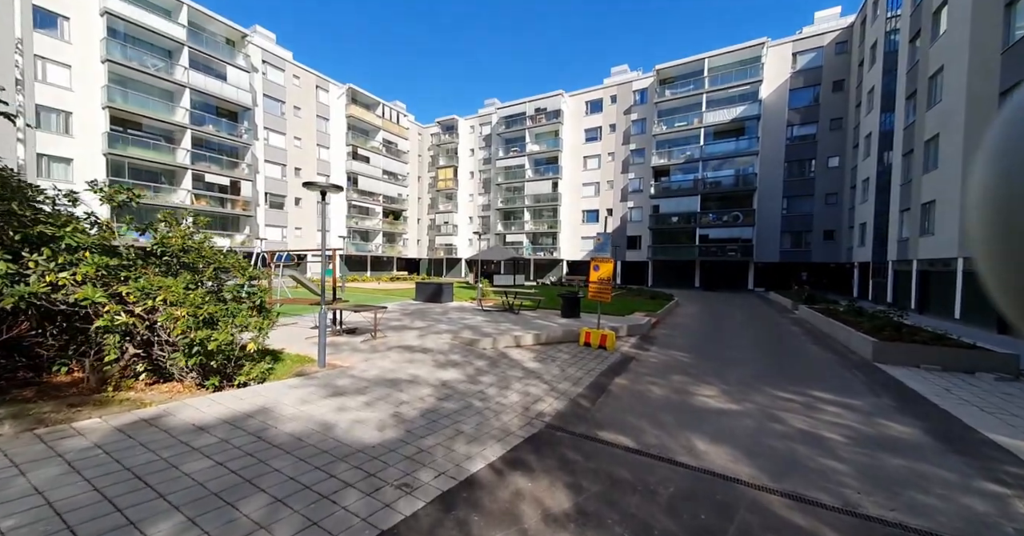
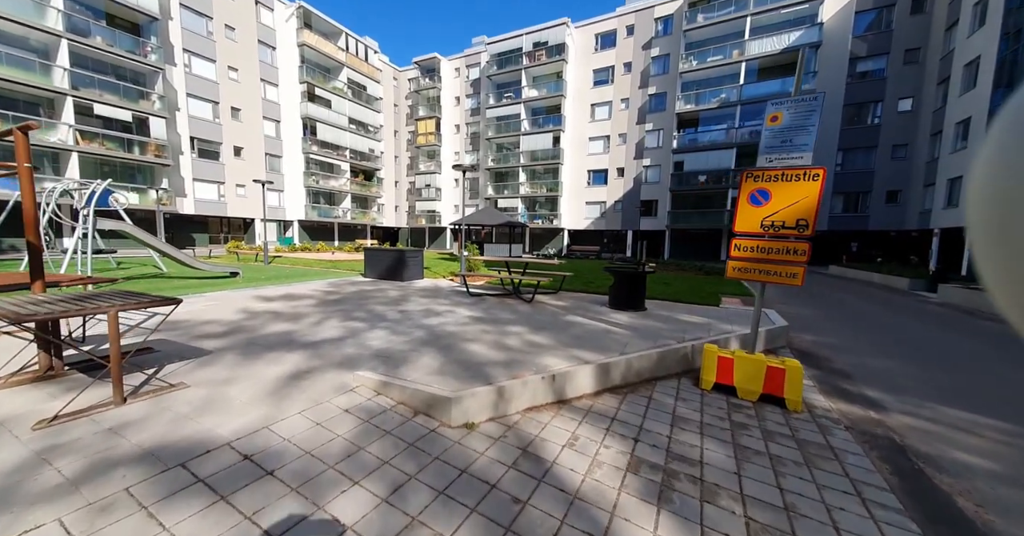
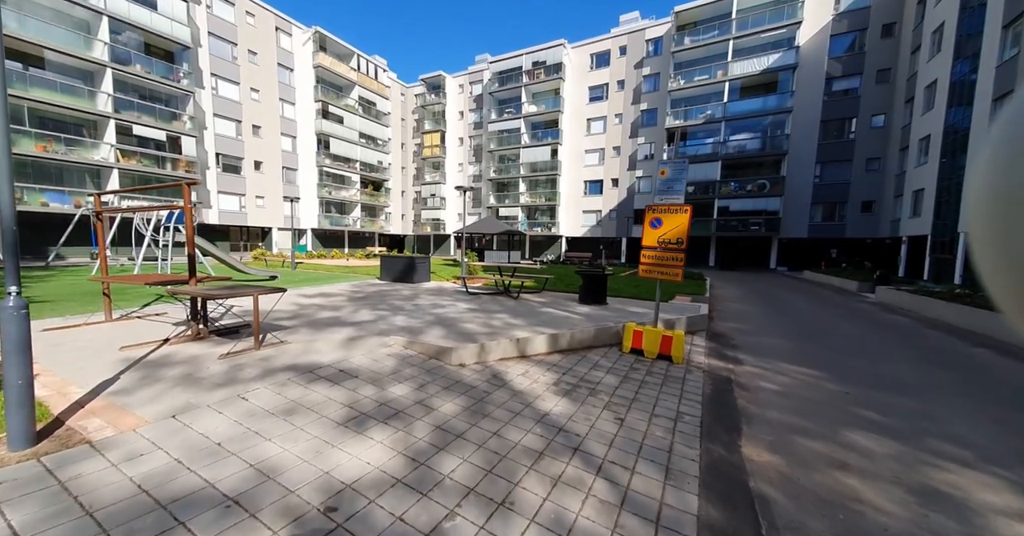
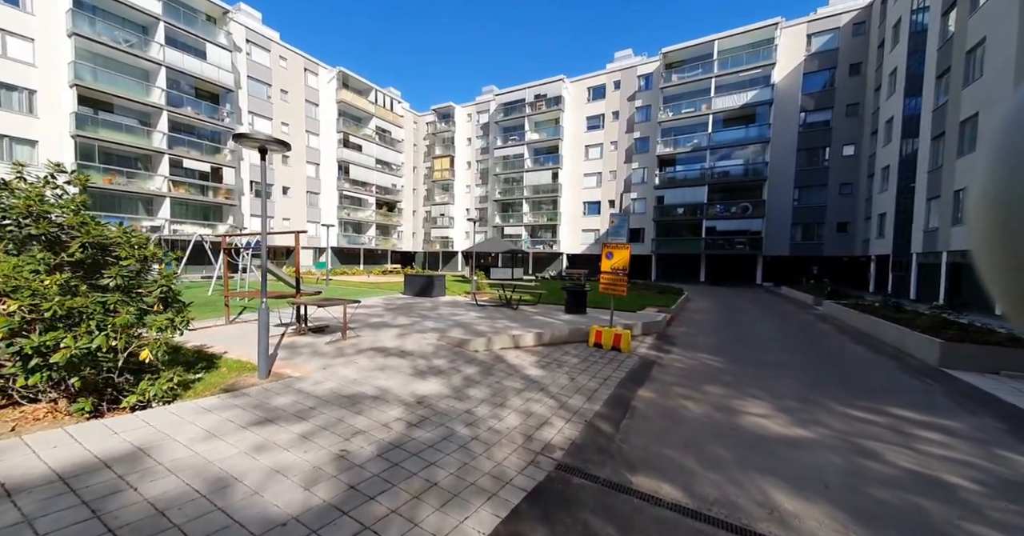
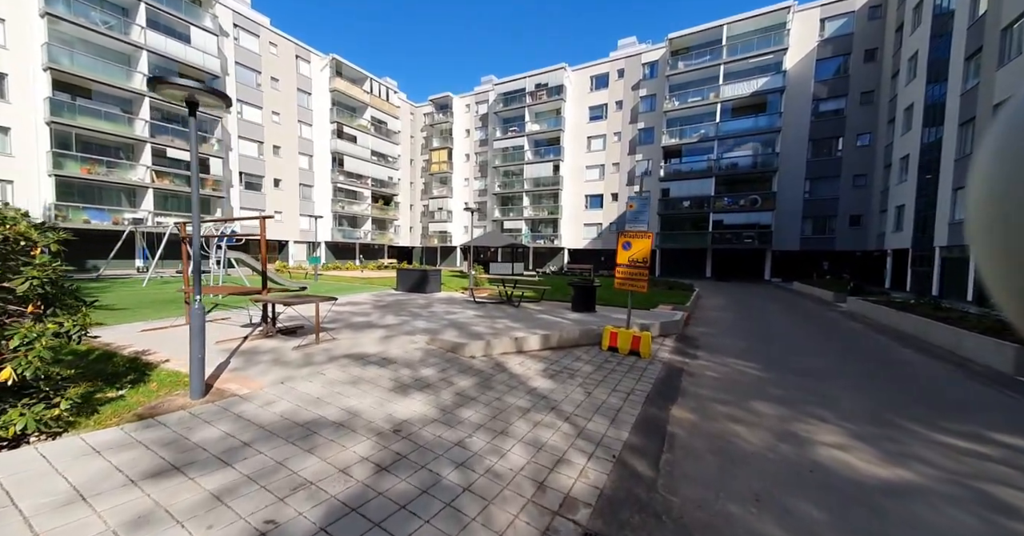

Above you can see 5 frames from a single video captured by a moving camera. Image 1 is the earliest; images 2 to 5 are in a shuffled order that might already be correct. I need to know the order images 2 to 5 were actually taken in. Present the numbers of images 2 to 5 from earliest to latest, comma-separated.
4, 5, 3, 2
